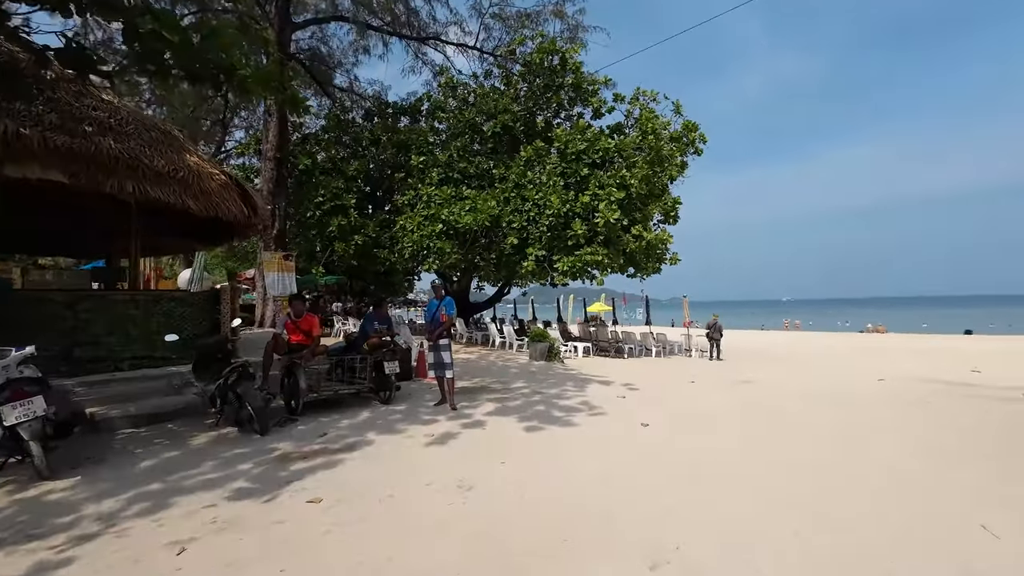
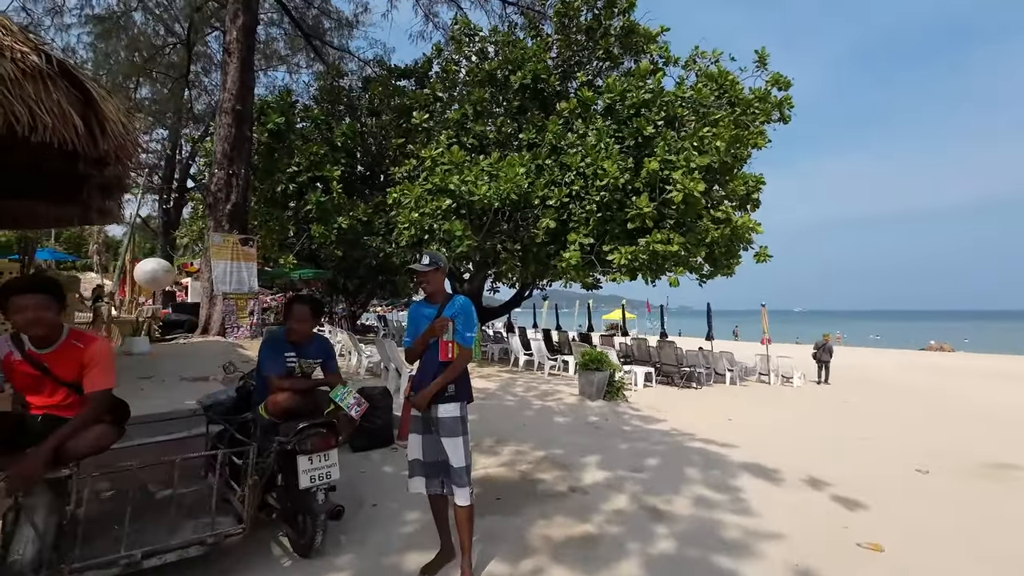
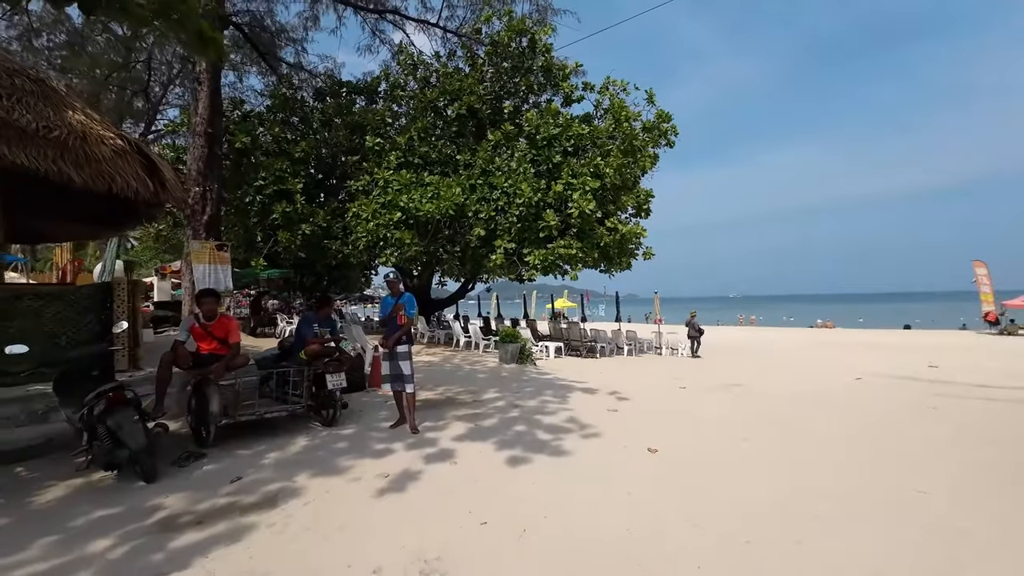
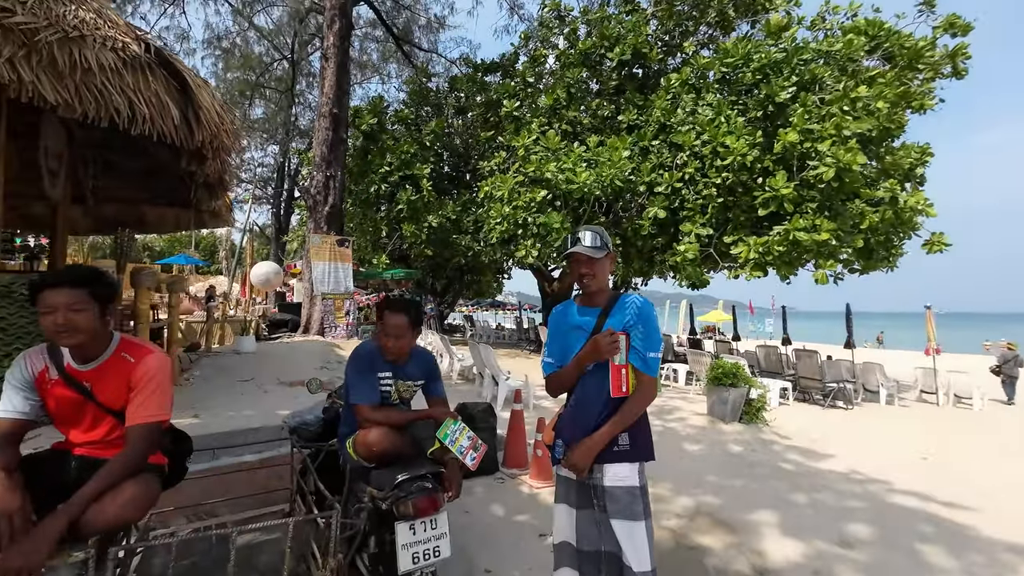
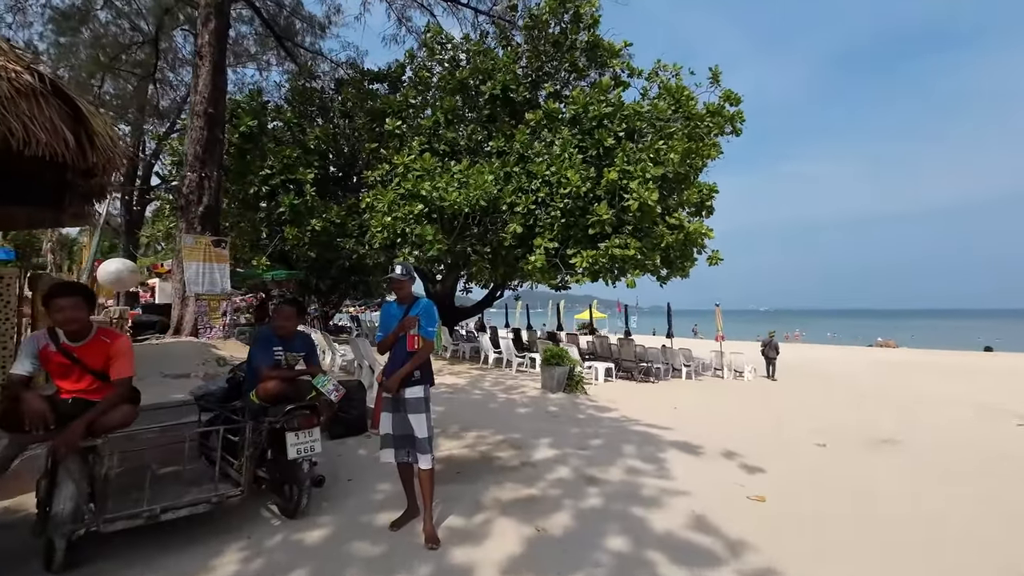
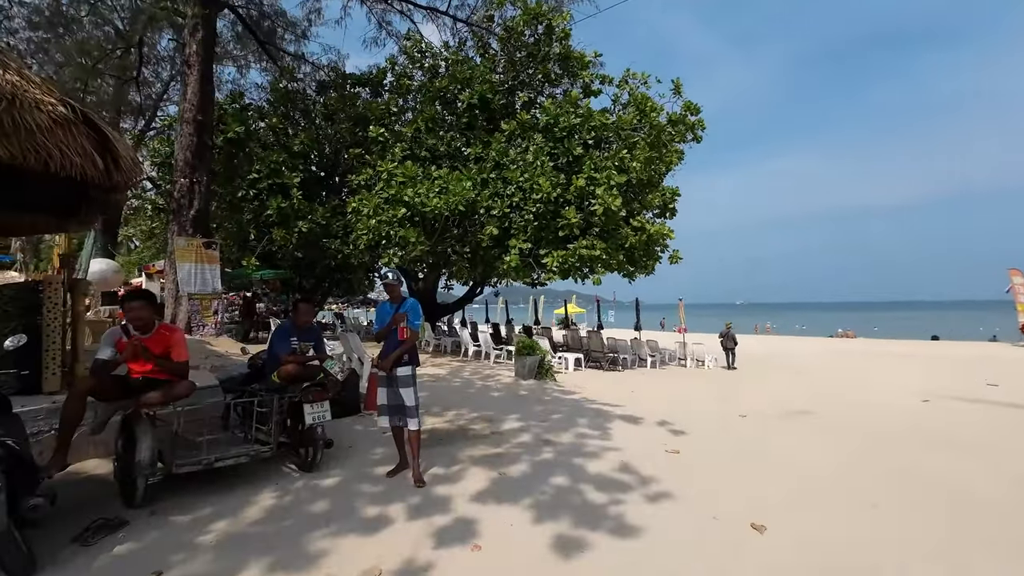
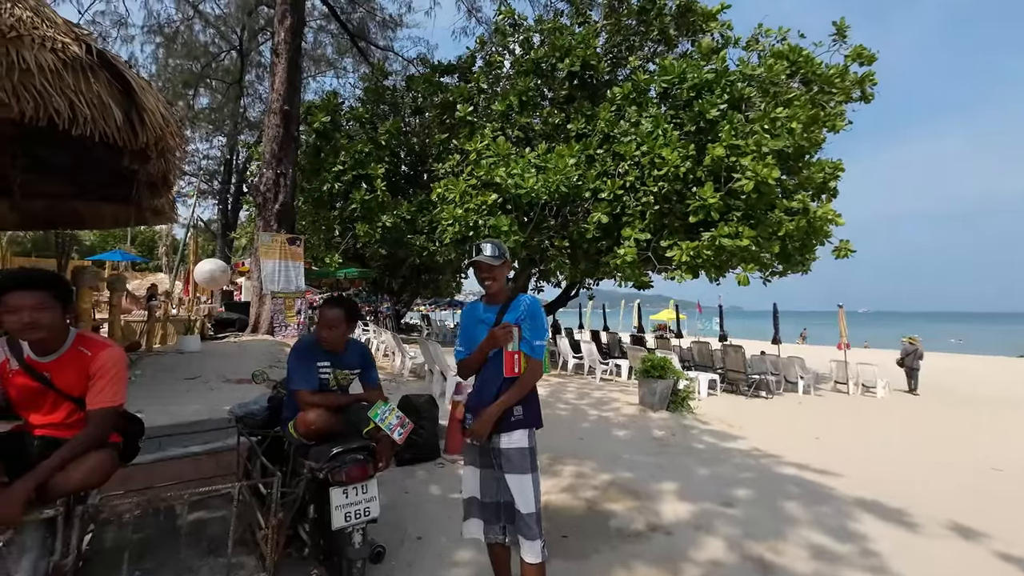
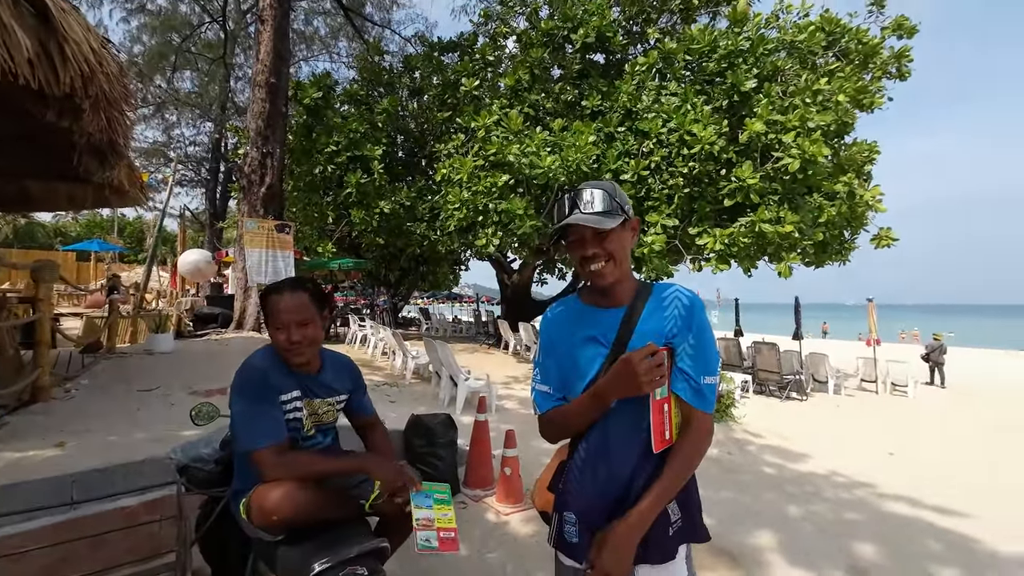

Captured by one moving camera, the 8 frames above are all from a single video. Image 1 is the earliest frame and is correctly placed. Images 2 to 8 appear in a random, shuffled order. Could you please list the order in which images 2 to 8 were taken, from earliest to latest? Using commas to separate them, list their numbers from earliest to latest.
3, 6, 5, 2, 7, 4, 8
